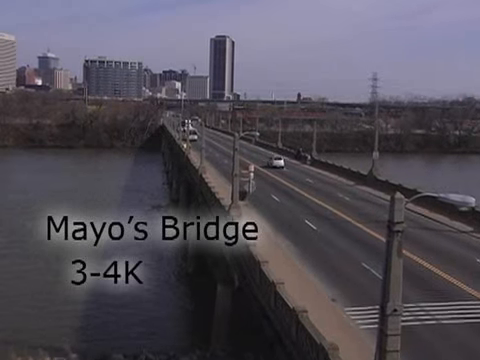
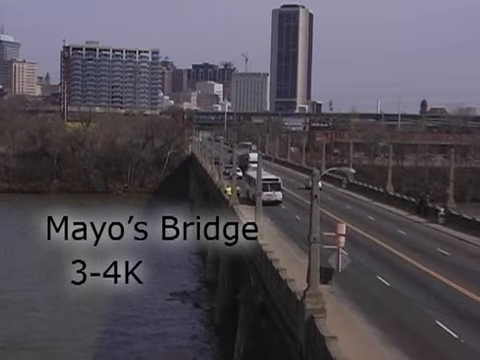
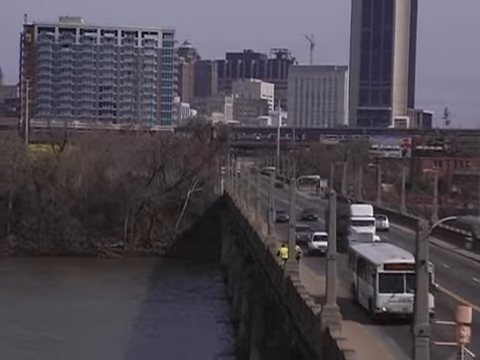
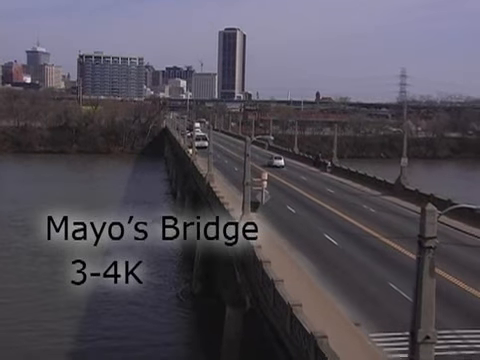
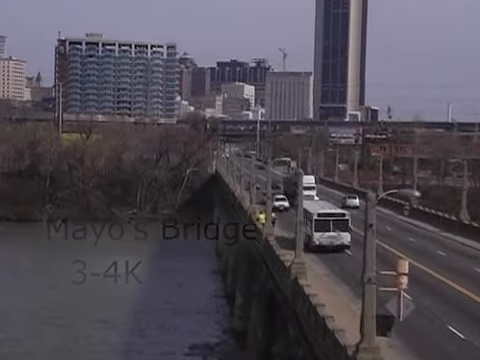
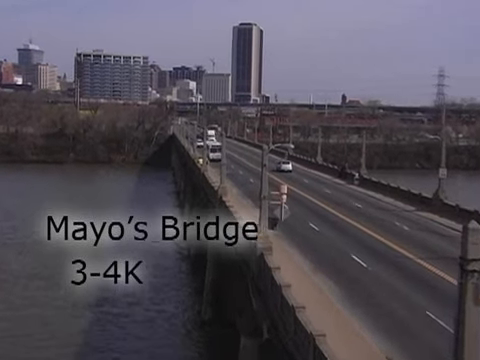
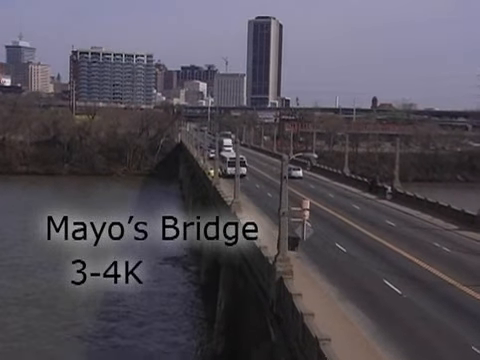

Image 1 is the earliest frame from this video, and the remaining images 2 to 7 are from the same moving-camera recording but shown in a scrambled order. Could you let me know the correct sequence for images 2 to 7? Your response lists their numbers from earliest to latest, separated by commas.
4, 6, 7, 2, 5, 3
